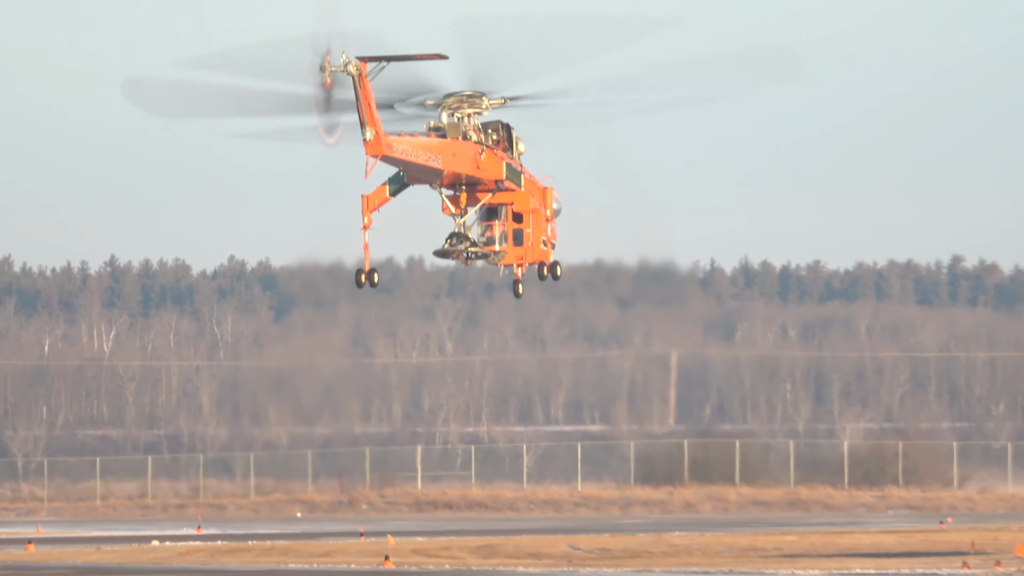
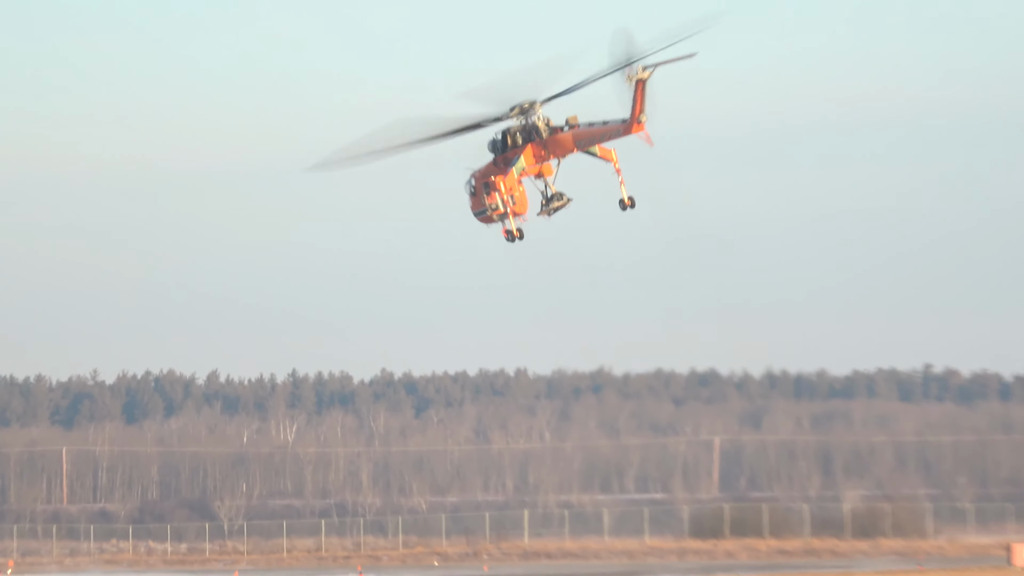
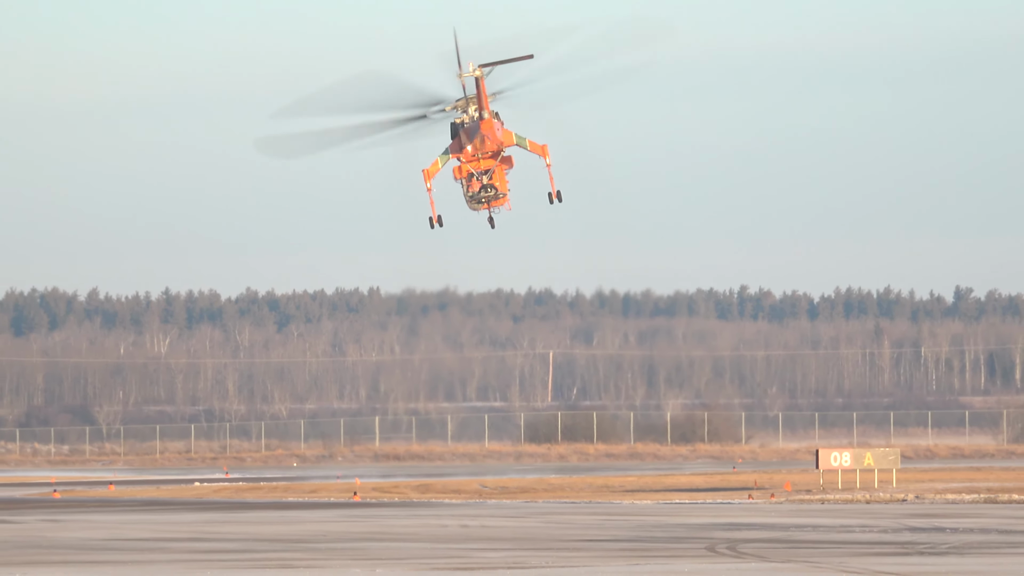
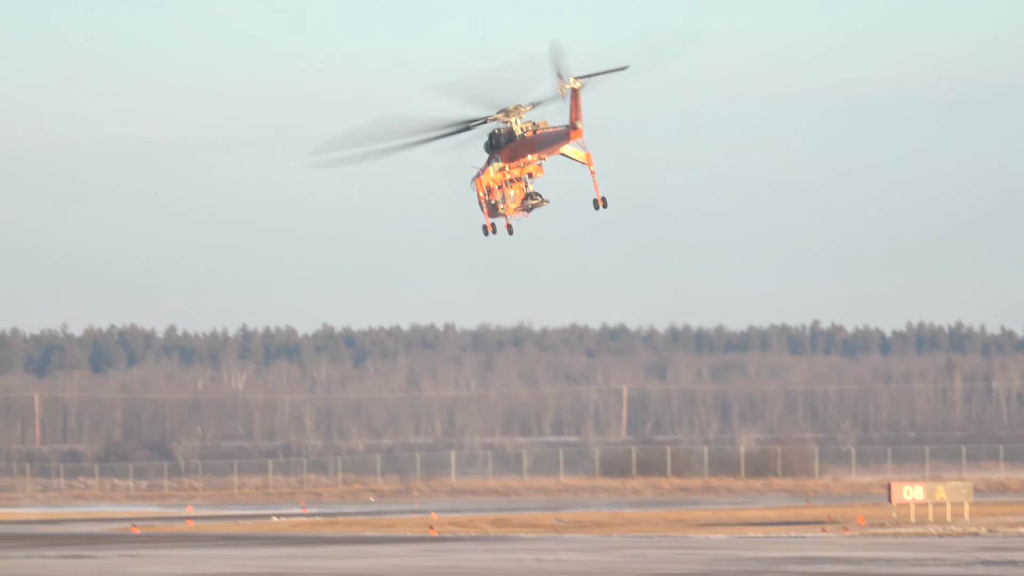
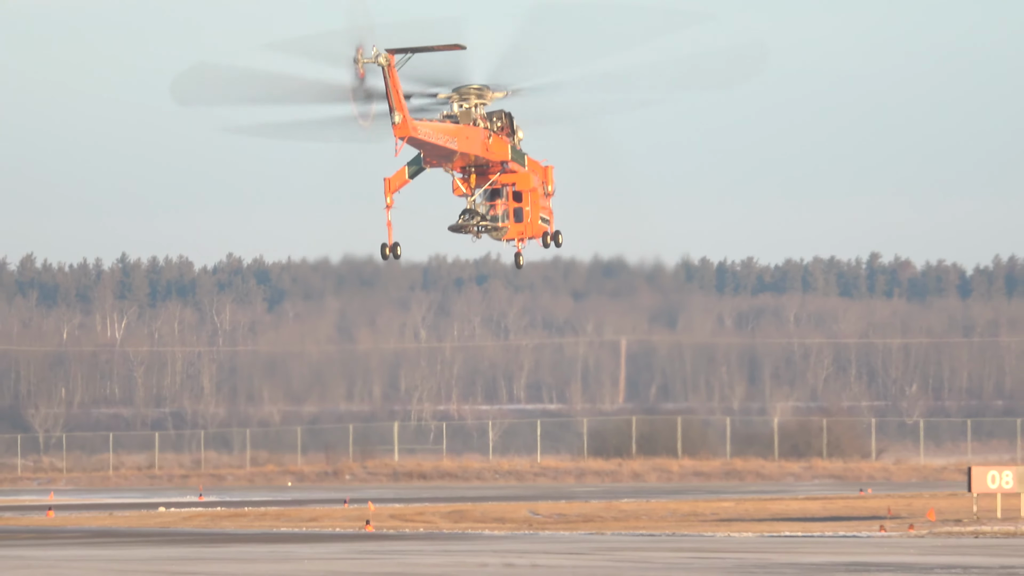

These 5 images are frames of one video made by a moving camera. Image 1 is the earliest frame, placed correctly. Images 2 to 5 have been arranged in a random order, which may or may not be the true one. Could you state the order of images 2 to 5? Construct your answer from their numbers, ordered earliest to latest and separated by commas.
5, 3, 4, 2
